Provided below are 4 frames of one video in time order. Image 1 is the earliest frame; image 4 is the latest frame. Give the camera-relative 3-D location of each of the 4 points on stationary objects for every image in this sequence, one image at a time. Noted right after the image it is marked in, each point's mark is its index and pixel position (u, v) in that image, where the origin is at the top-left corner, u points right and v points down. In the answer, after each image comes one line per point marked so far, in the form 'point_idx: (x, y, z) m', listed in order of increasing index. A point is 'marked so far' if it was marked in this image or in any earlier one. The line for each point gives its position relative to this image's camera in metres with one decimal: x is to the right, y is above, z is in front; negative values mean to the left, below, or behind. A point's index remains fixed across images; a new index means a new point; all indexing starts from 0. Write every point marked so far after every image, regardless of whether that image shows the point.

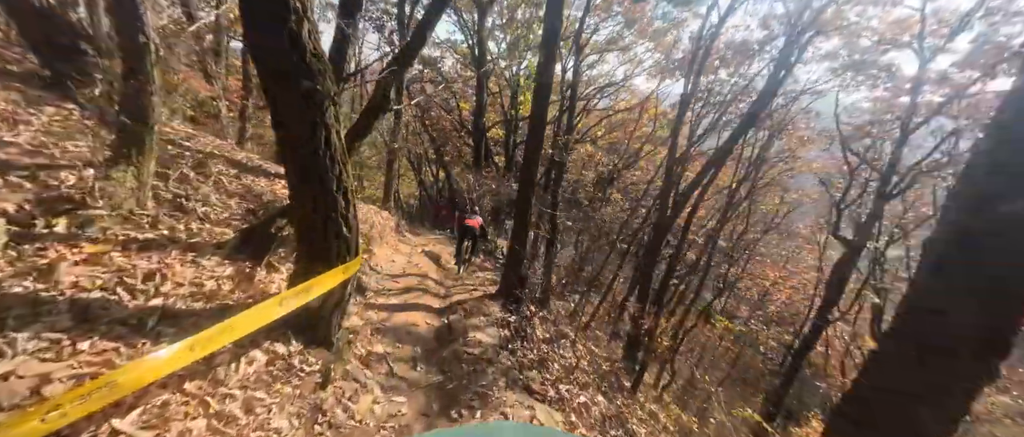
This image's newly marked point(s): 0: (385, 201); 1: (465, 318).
0: (-4.3, +0.6, +11.8) m
1: (-0.5, -1.1, +3.8) m
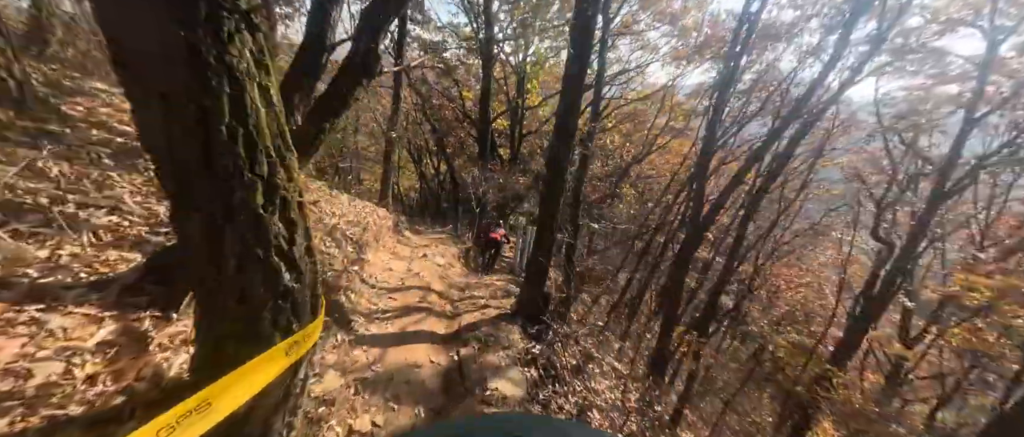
0: (-4.0, +0.7, +11.0) m
1: (-0.3, -1.1, +3.0) m
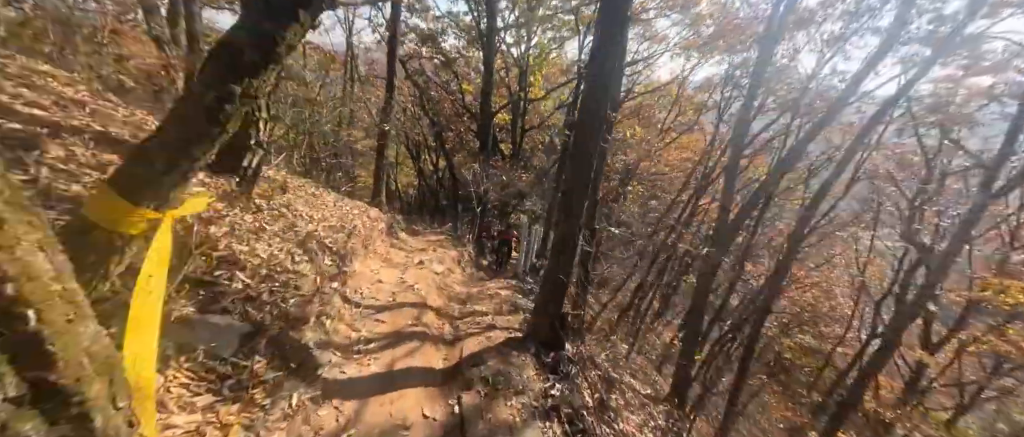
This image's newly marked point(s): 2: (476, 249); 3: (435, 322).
0: (-3.9, +0.7, +10.3) m
1: (-0.2, -1.2, +2.3) m
2: (-1.1, -0.9, +10.3) m
3: (-0.8, -1.1, +3.6) m
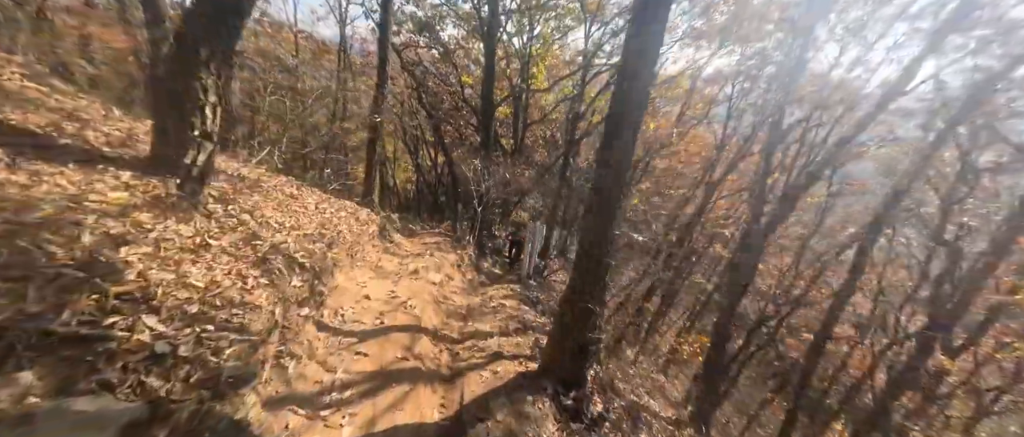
0: (-3.9, +0.7, +9.7) m
1: (-0.1, -1.3, +1.7) m
2: (-1.0, -0.9, +9.7) m
3: (-0.7, -1.1, +3.0) m
